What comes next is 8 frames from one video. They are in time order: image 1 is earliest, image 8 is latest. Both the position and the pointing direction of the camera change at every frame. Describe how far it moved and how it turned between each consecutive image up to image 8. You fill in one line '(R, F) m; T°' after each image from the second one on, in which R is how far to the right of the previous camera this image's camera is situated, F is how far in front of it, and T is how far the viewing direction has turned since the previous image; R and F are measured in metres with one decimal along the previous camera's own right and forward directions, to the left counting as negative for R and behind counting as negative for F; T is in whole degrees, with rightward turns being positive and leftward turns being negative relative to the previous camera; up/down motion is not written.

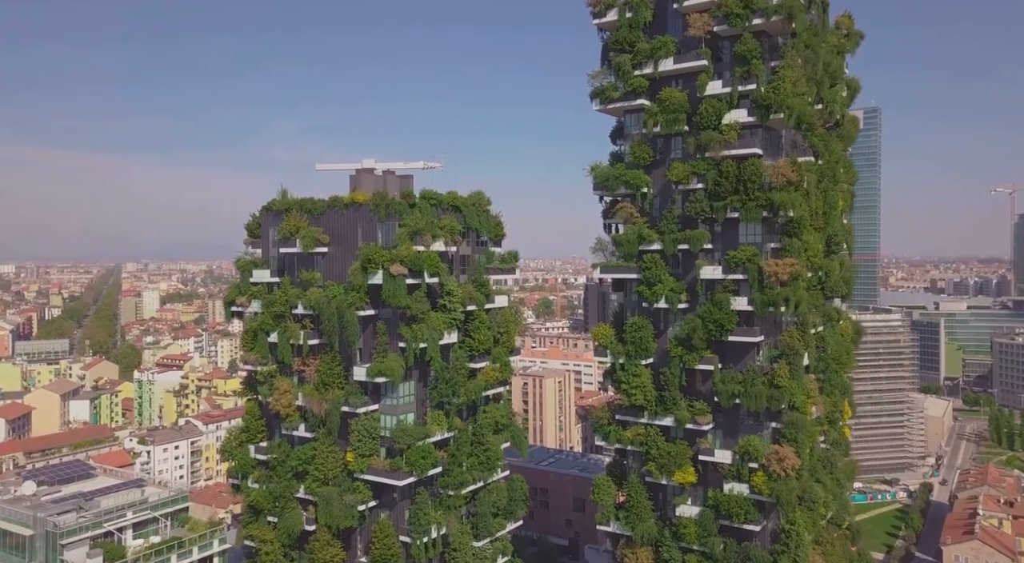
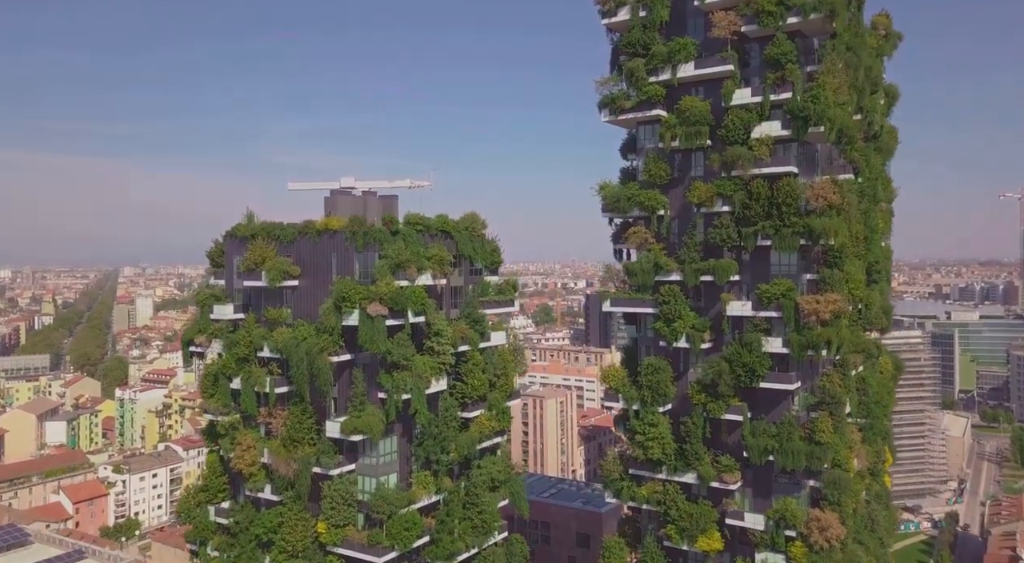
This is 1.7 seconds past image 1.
(+0.1, +5.2) m; 0°
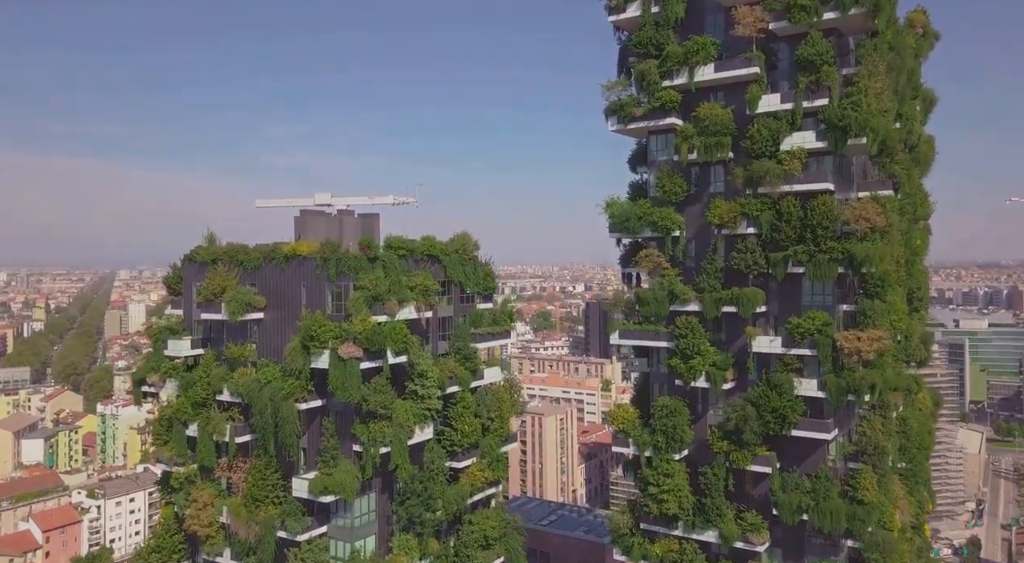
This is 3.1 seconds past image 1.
(+0.1, +4.3) m; 0°
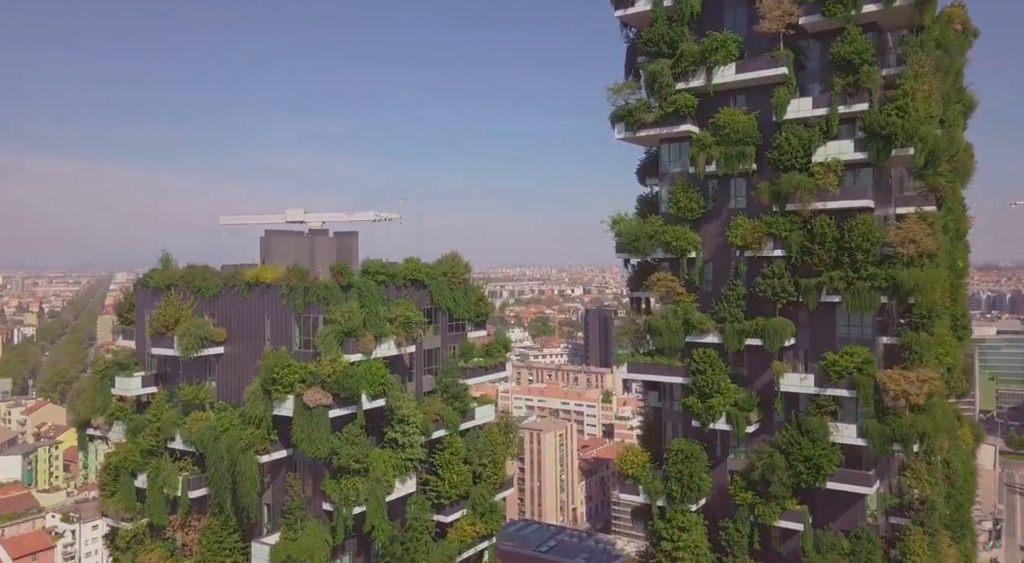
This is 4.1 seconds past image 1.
(+0.1, +3.7) m; 0°
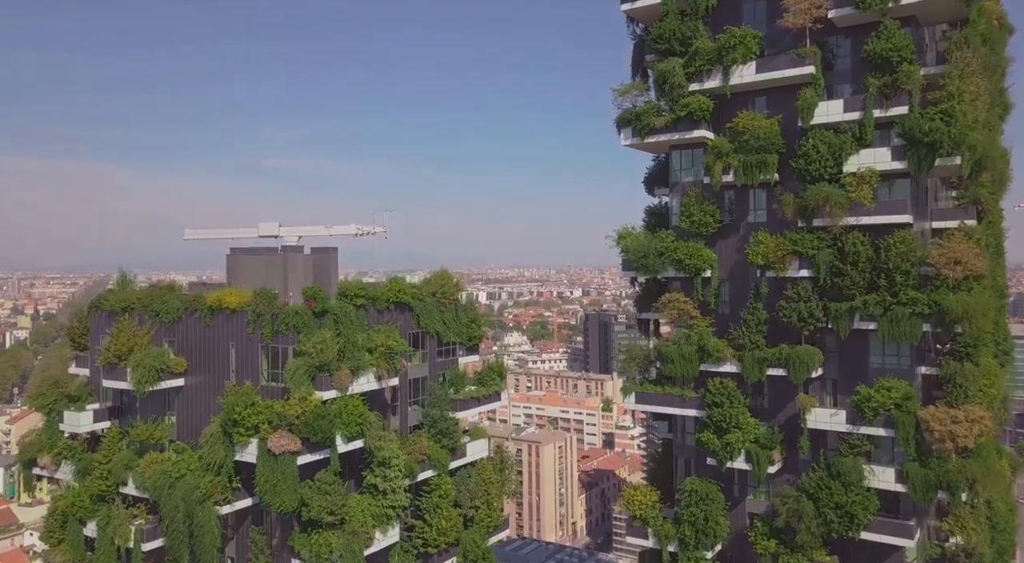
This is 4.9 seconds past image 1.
(+0.1, +2.8) m; 0°
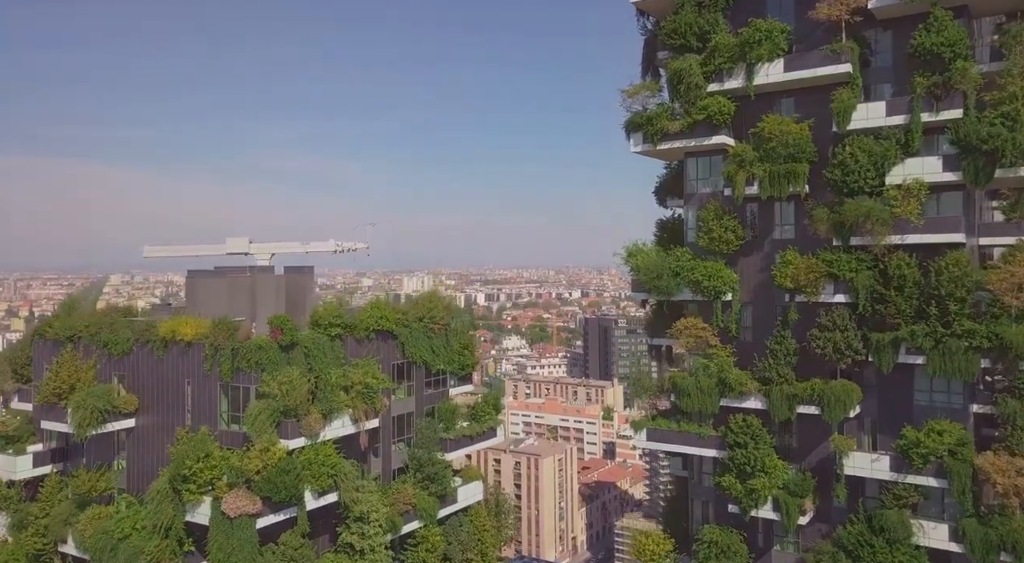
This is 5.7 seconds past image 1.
(+0.1, +2.9) m; 0°
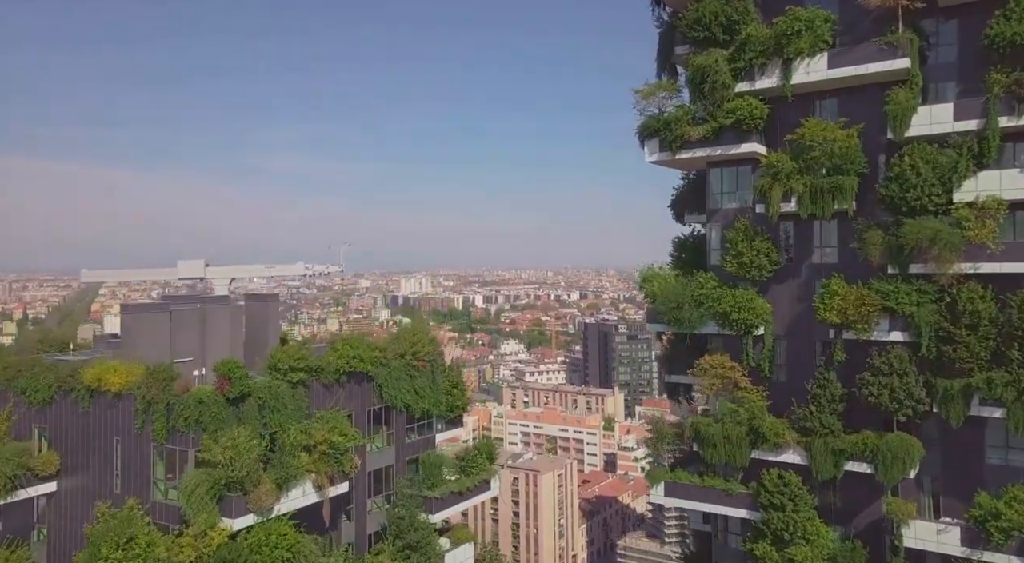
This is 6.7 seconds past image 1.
(+0.1, +3.4) m; 0°
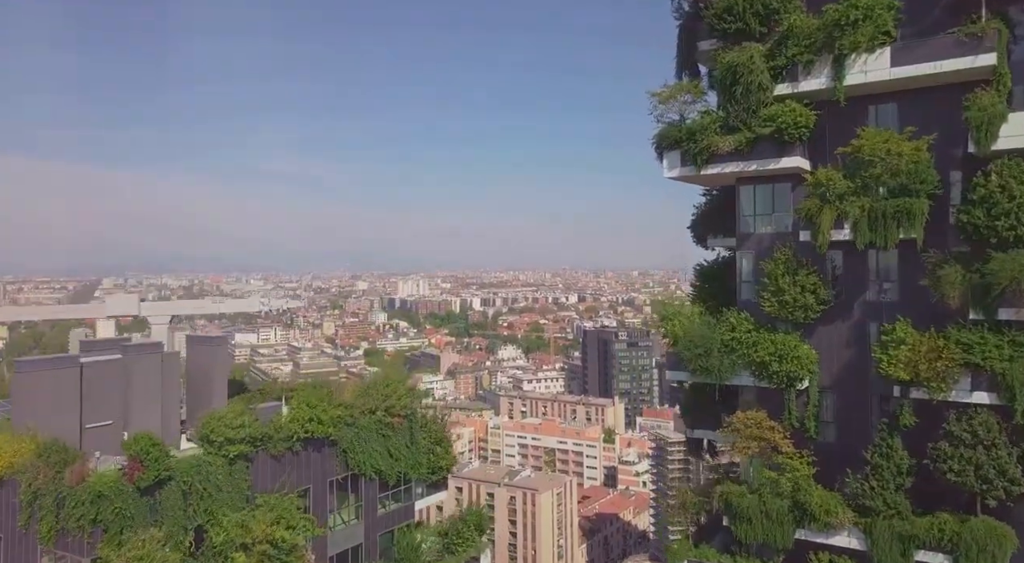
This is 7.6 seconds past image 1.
(+0.1, +3.5) m; 0°
